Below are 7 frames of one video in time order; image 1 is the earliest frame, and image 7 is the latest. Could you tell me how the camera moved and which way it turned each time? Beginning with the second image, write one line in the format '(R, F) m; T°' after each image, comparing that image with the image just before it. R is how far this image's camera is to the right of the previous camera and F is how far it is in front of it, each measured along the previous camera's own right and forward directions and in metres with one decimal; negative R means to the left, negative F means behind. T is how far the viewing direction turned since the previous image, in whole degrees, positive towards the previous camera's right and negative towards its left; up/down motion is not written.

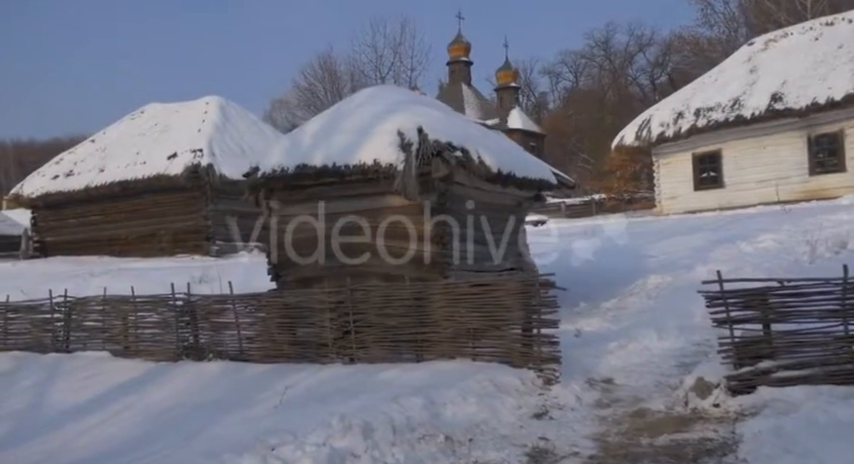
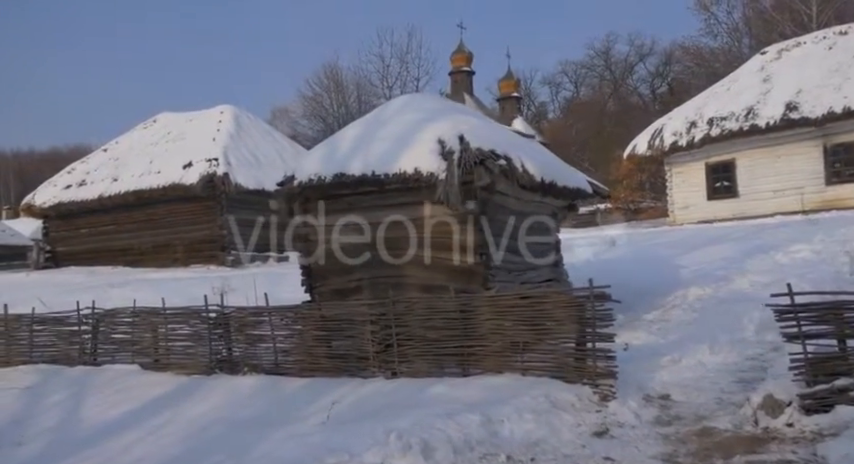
(-0.4, +0.2) m; 0°
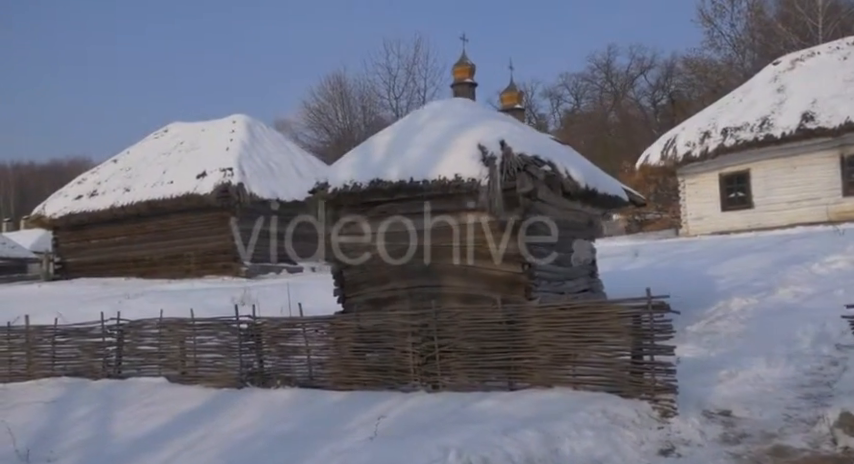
(-0.4, +0.2) m; 0°
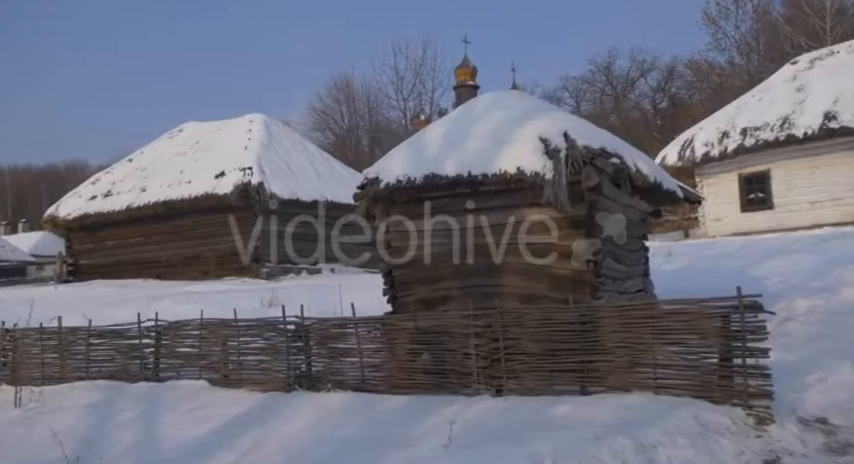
(-0.5, +0.3) m; 0°
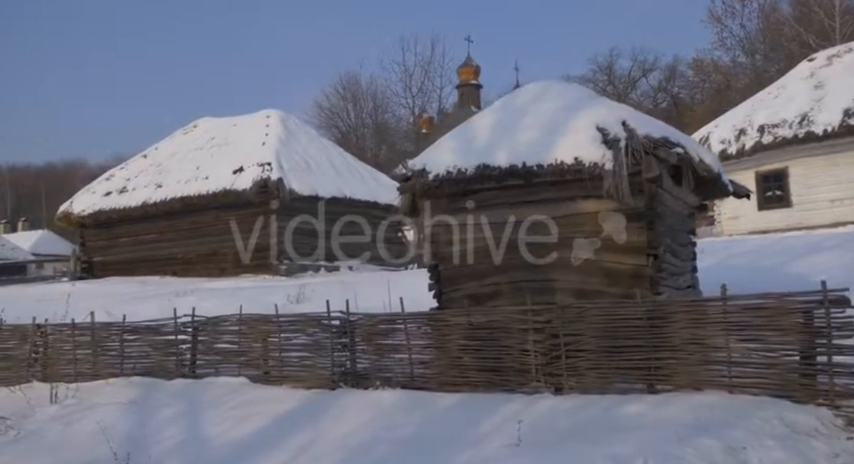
(-0.4, +0.2) m; 0°
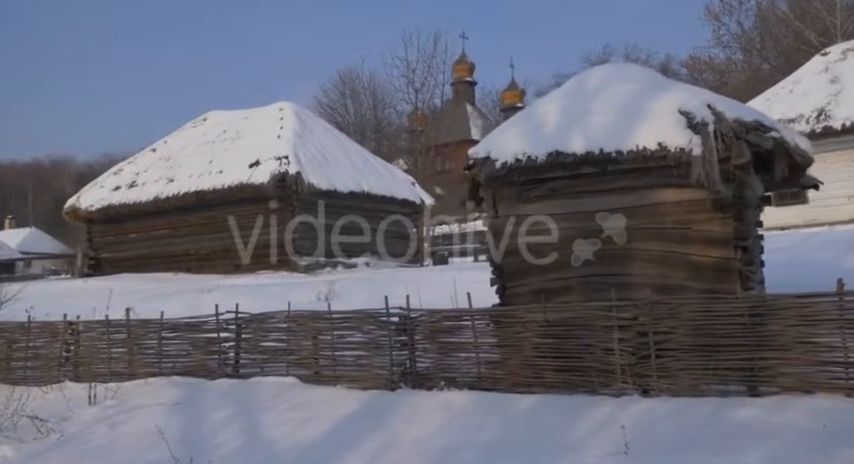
(-0.6, +0.4) m; 0°
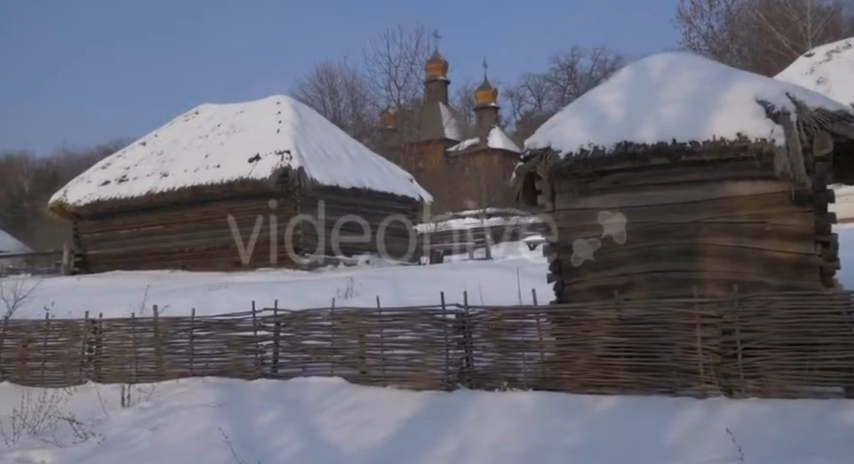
(-0.7, +0.3) m; +2°
